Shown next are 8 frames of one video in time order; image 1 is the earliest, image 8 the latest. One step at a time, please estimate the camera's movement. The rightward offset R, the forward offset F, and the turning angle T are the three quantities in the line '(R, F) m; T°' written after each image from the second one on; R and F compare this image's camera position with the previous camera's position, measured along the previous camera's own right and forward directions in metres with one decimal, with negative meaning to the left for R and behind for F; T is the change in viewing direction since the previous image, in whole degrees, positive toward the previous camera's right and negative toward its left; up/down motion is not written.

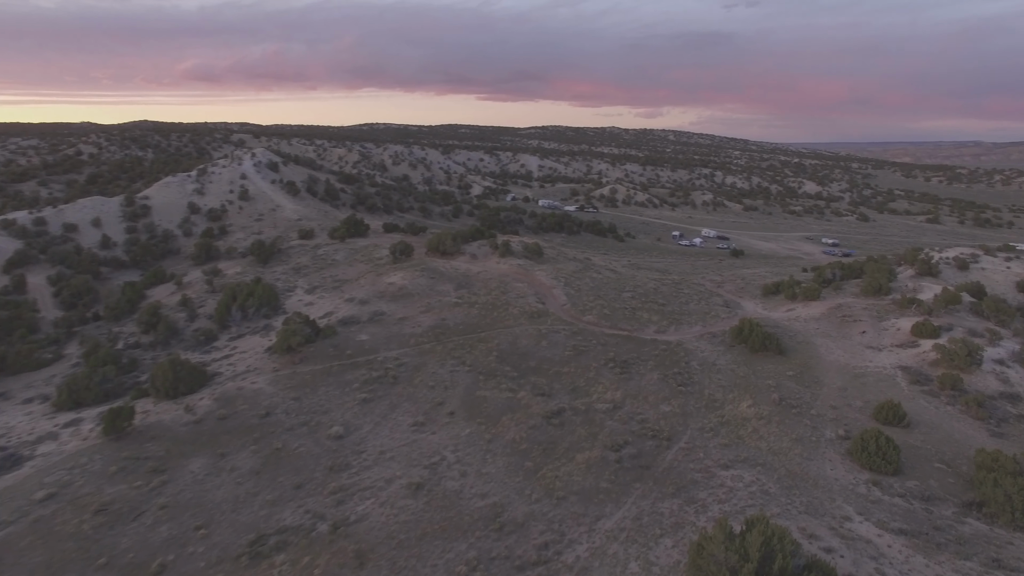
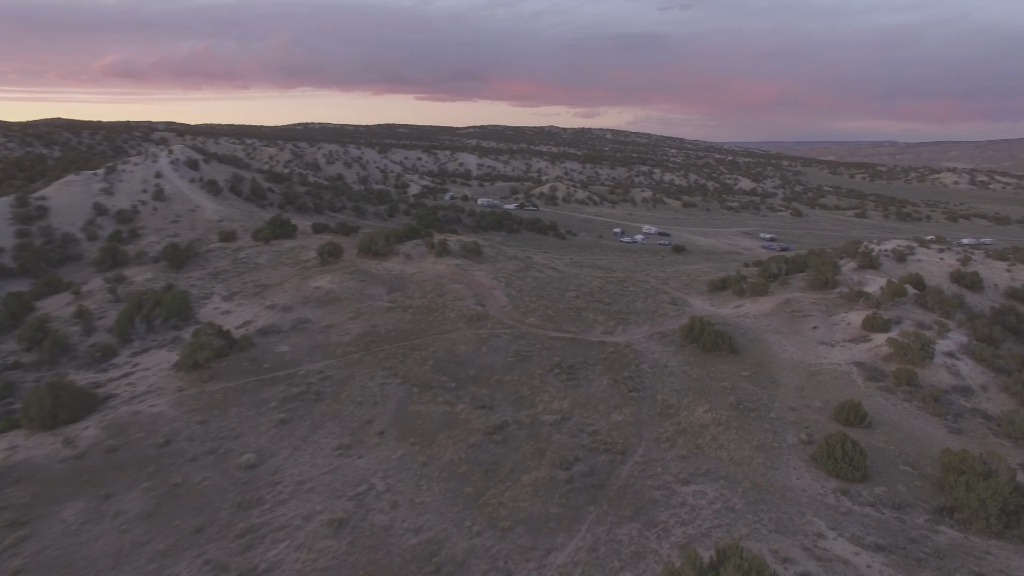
(+0.2, +2.1) m; +5°
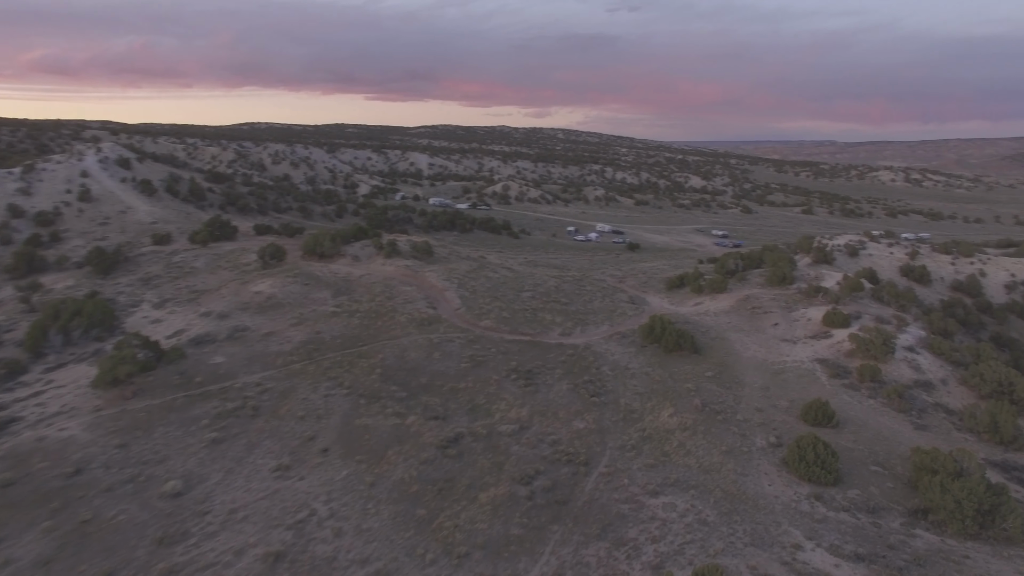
(0.0, +1.3) m; +4°
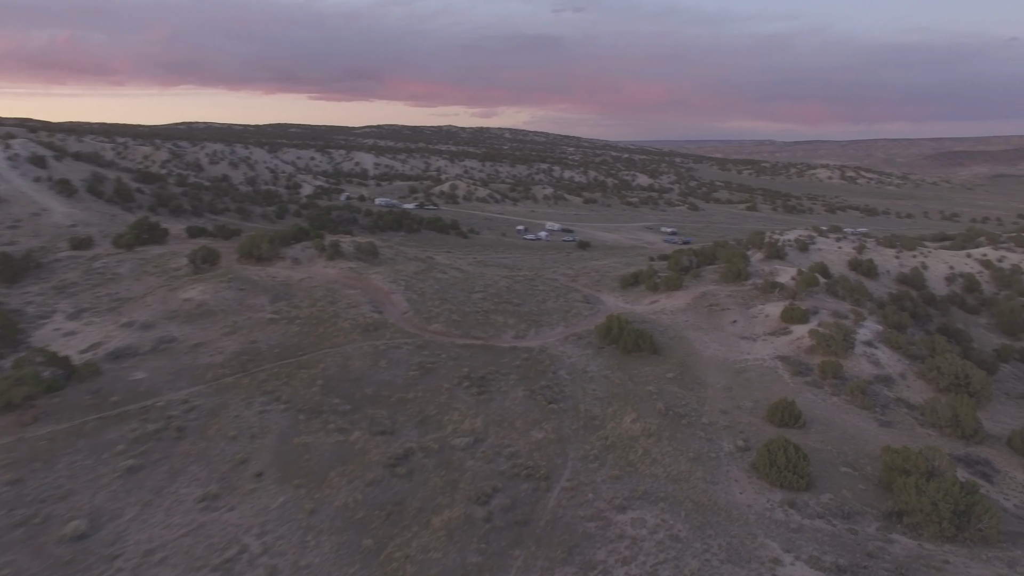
(0.0, +1.4) m; +4°
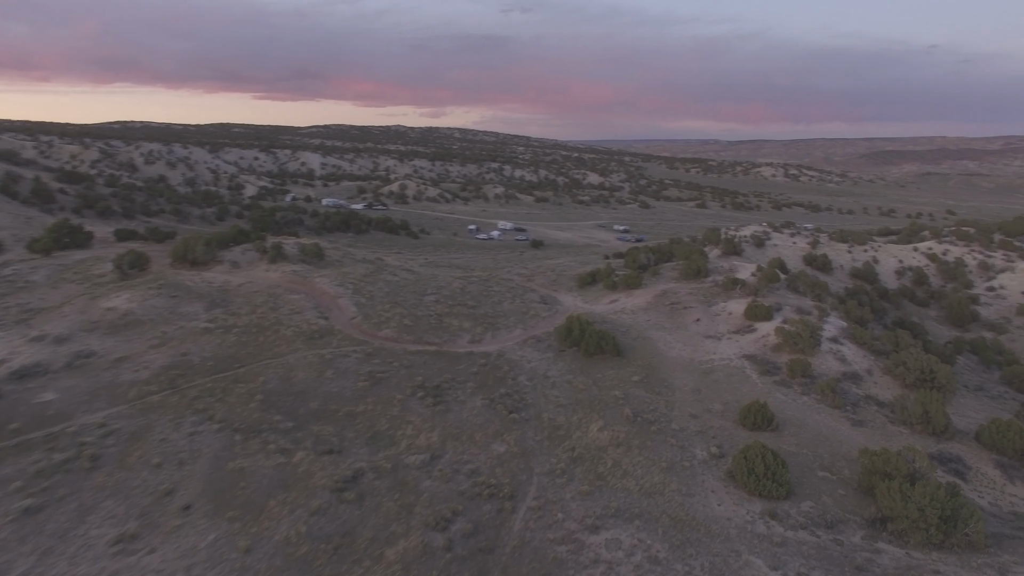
(-0.1, +1.4) m; +4°
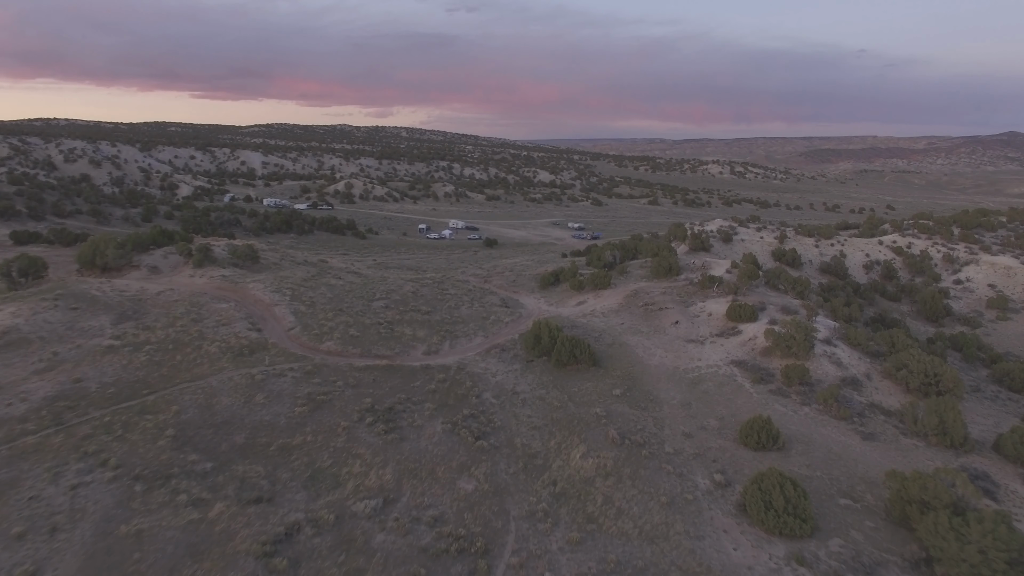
(-0.3, +2.9) m; +4°
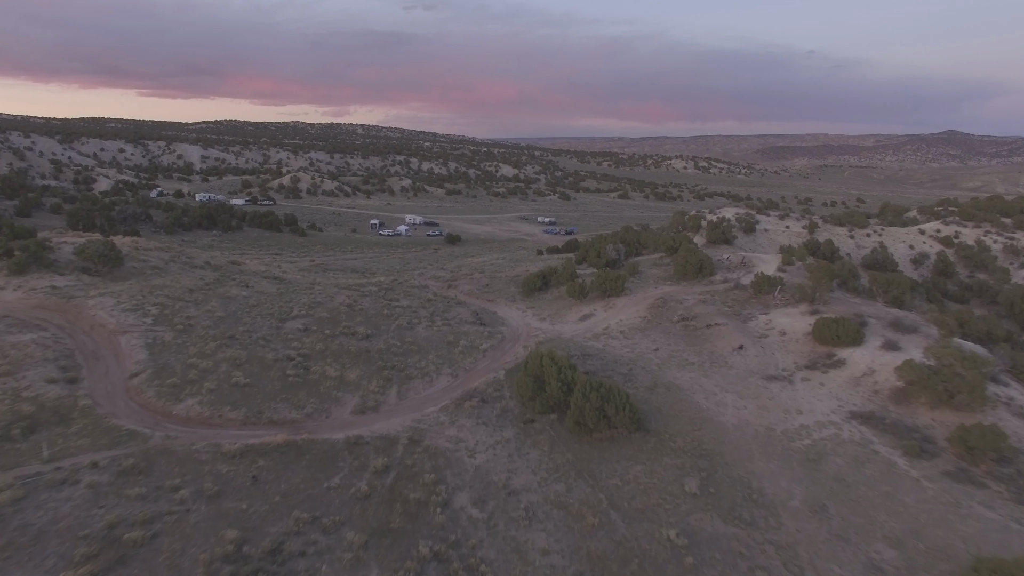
(-0.5, +8.8) m; +3°
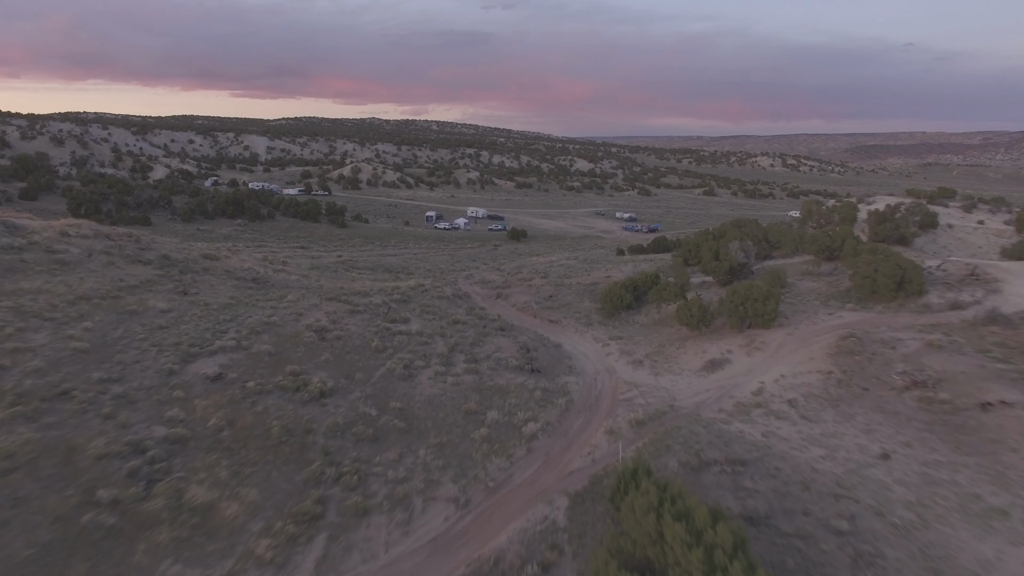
(0.0, +8.9) m; -6°
